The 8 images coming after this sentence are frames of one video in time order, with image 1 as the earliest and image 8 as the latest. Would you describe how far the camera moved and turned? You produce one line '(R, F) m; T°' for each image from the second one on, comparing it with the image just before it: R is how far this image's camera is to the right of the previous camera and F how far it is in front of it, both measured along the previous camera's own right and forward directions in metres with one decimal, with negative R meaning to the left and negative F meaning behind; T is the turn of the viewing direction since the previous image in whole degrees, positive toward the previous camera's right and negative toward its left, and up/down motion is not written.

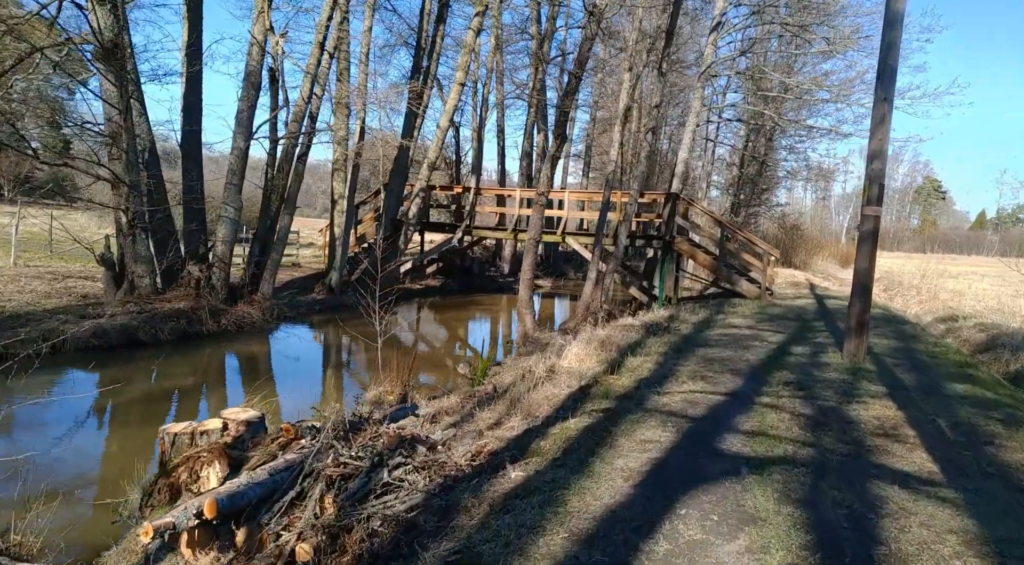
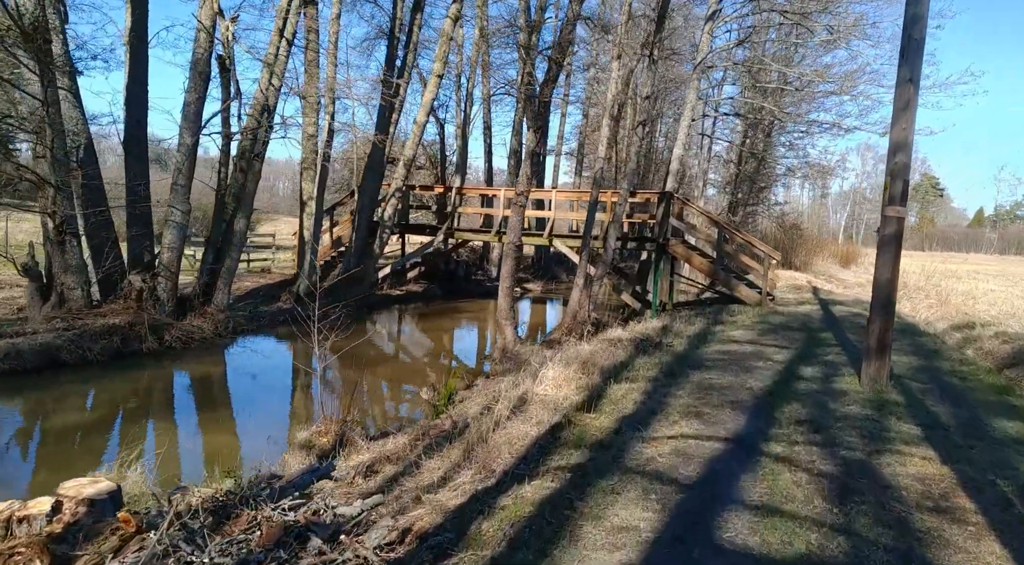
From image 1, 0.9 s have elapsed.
(+0.3, +1.1) m; 0°
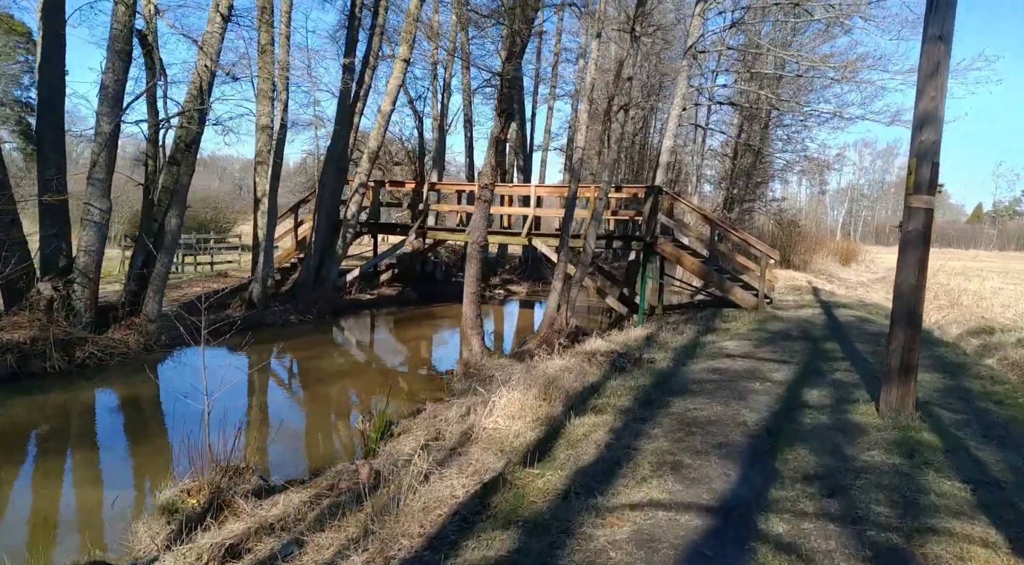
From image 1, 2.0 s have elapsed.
(+0.5, +1.2) m; 0°
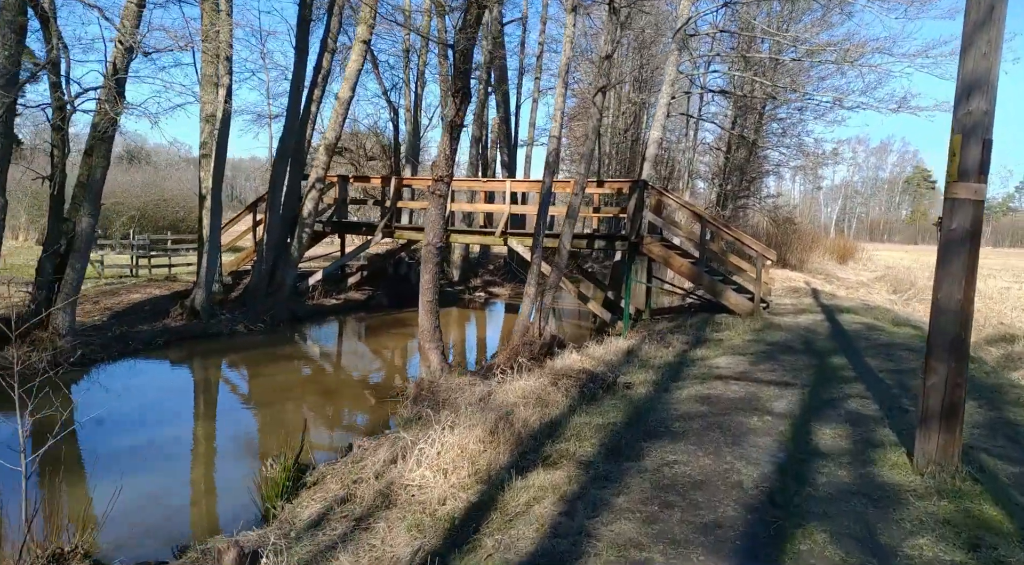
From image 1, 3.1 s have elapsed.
(+0.4, +1.2) m; 0°
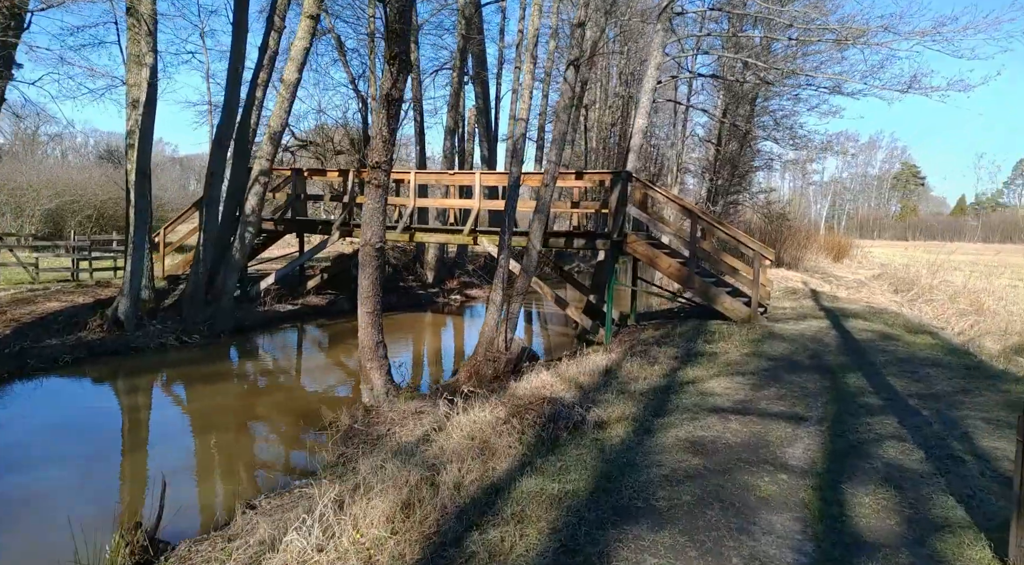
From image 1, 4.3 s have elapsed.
(+0.4, +1.4) m; +1°
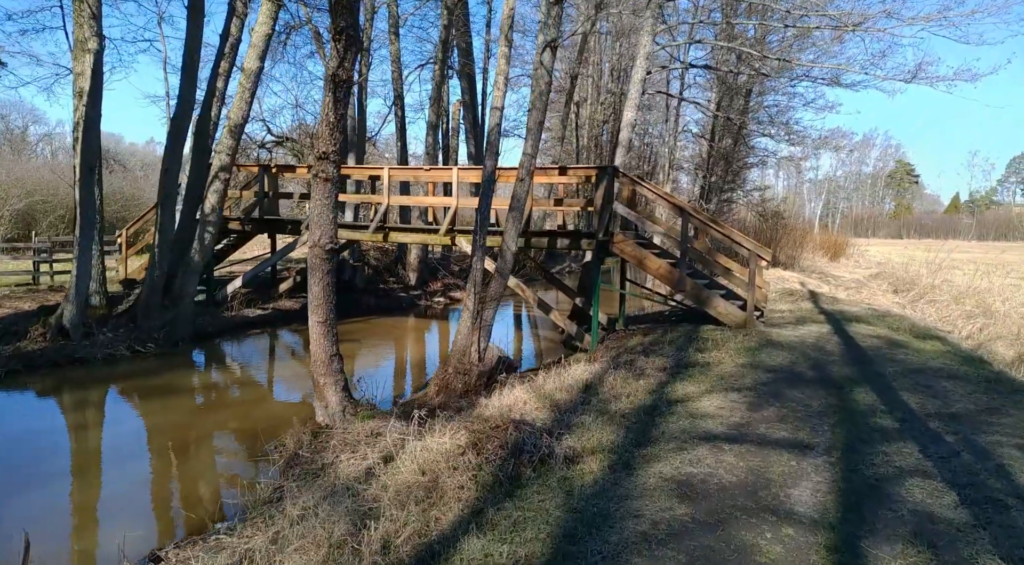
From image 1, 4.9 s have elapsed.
(+0.3, +0.8) m; 0°
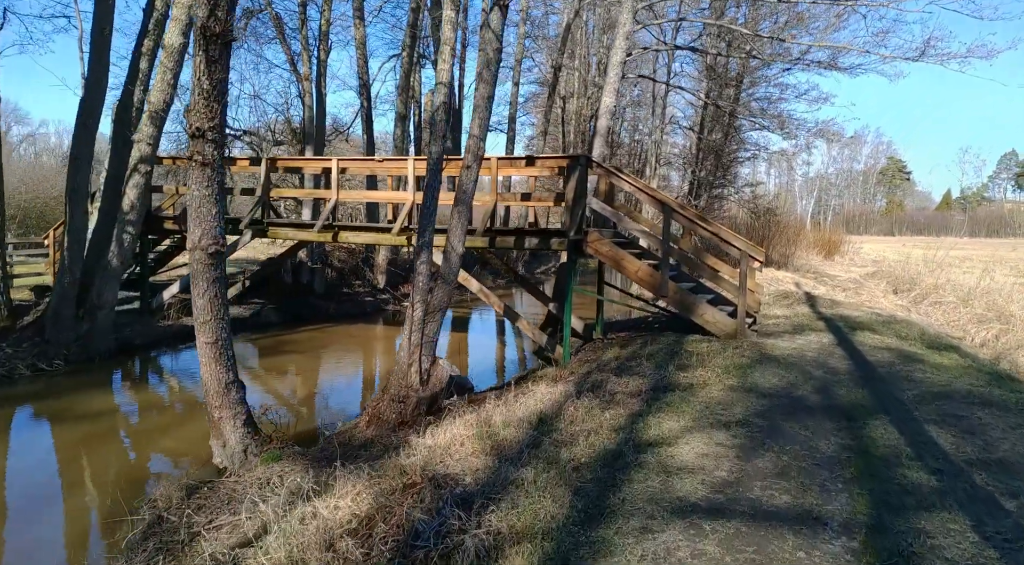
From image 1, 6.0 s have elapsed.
(+0.4, +1.2) m; +1°
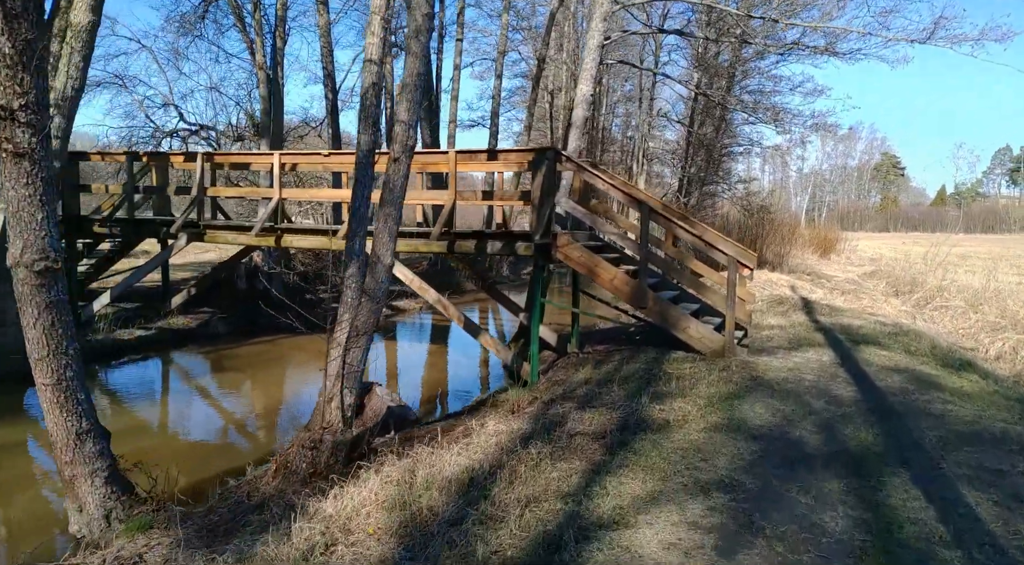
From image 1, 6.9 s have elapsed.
(+0.4, +1.1) m; 0°
